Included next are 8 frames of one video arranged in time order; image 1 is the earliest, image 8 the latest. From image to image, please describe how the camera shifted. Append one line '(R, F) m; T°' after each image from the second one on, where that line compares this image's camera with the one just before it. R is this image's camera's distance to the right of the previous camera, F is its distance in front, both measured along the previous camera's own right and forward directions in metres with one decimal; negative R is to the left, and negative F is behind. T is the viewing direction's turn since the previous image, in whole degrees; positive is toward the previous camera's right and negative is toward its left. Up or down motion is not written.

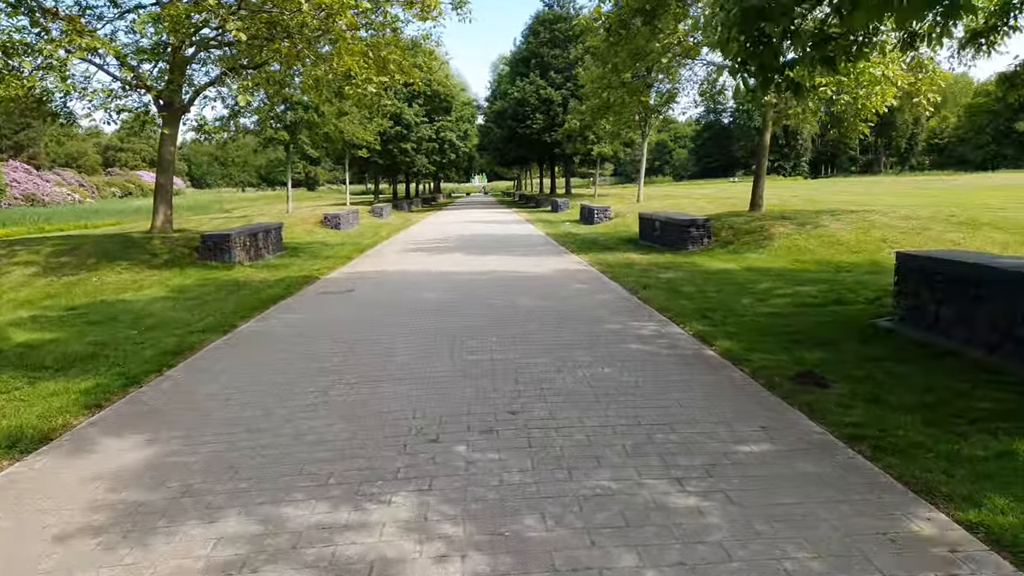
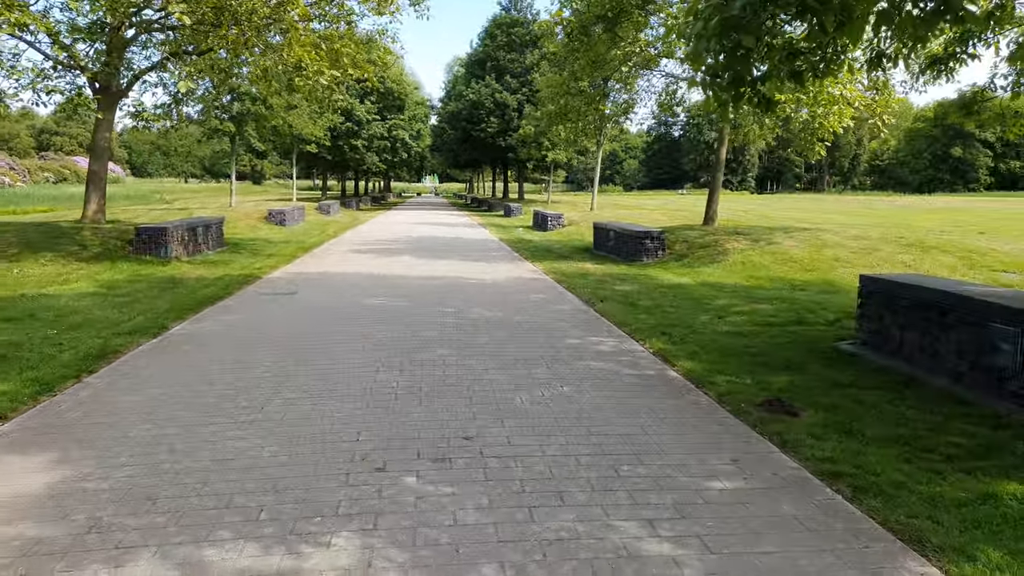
(-0.1, +0.3) m; +4°
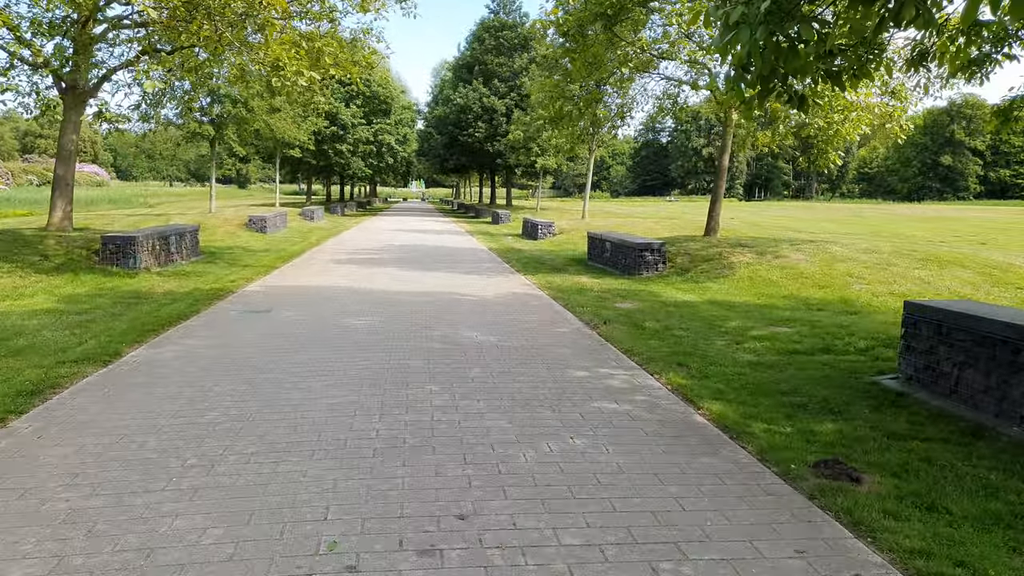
(-0.1, +0.8) m; +1°
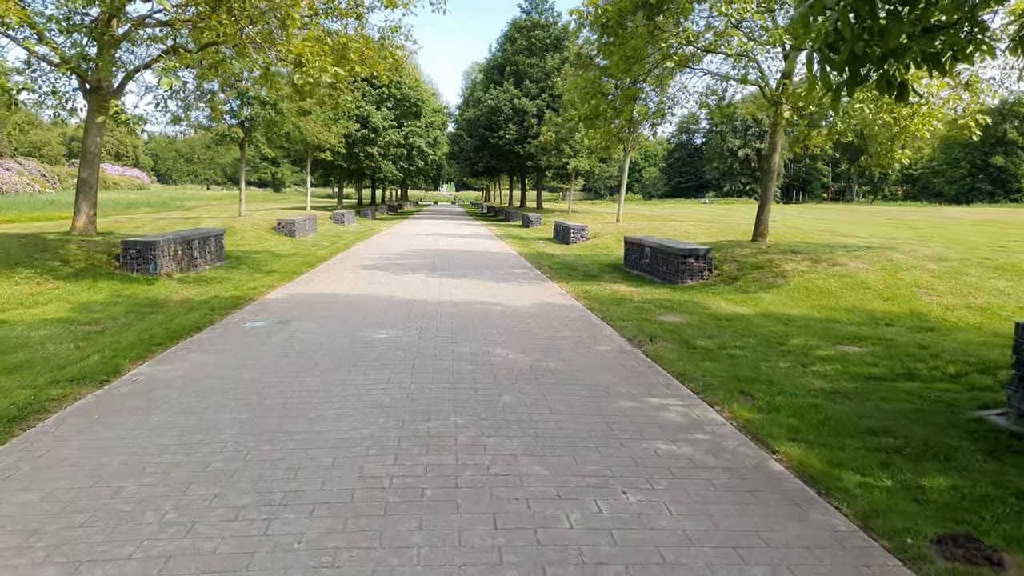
(0.0, +0.8) m; -2°
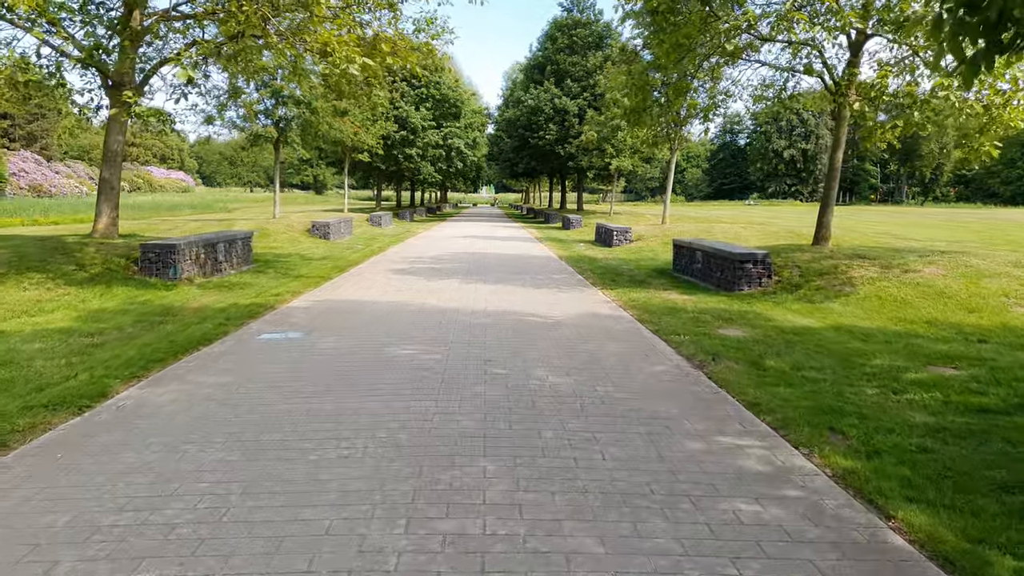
(0.0, +0.9) m; -3°
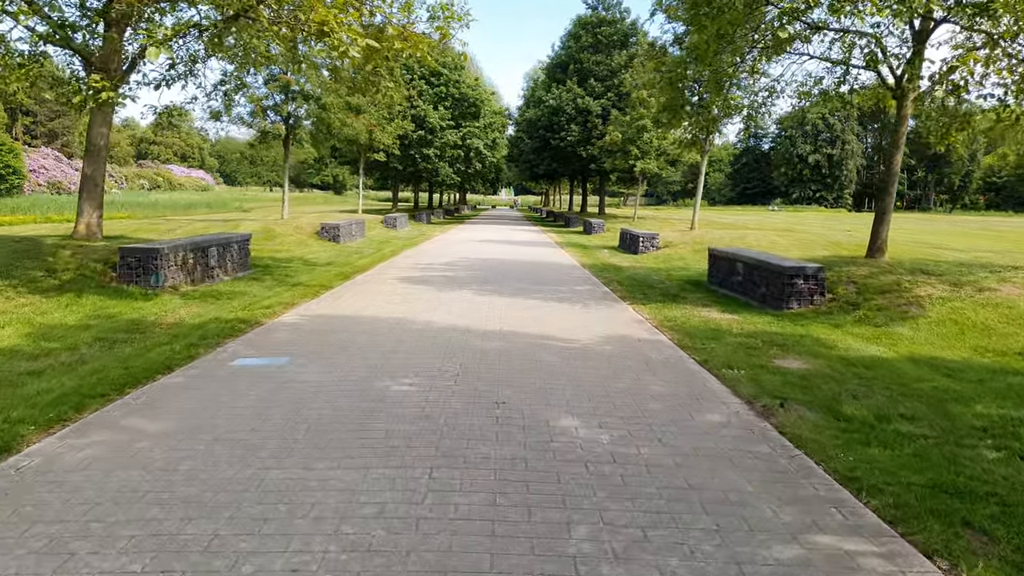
(0.0, +1.2) m; -1°
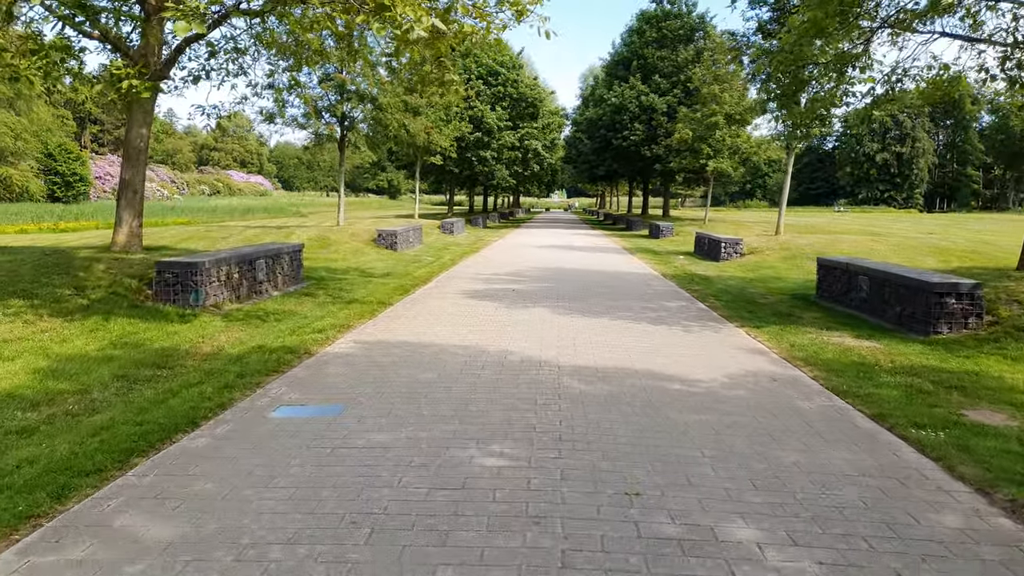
(-0.4, +1.5) m; -4°
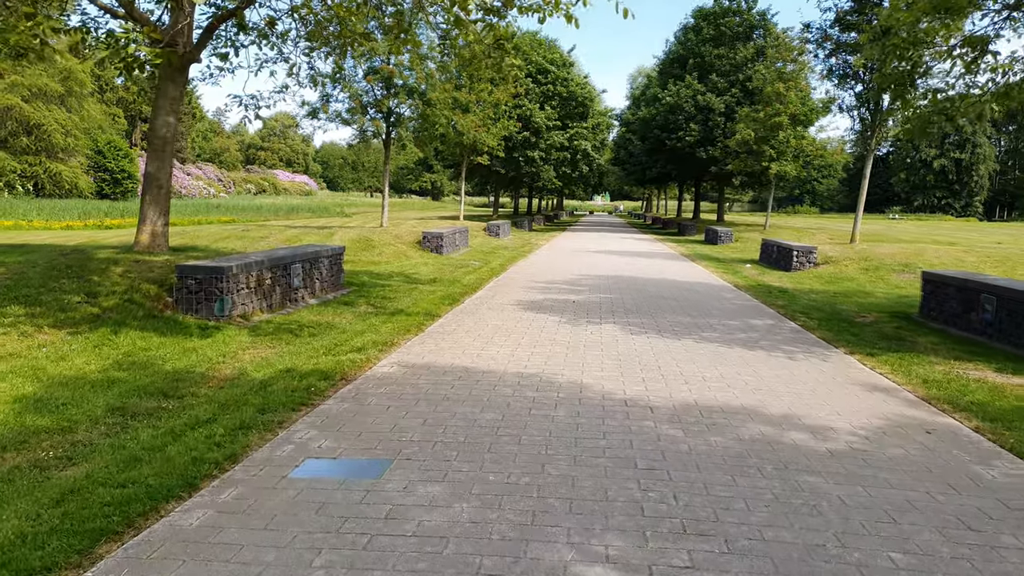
(-0.3, +1.2) m; -3°
